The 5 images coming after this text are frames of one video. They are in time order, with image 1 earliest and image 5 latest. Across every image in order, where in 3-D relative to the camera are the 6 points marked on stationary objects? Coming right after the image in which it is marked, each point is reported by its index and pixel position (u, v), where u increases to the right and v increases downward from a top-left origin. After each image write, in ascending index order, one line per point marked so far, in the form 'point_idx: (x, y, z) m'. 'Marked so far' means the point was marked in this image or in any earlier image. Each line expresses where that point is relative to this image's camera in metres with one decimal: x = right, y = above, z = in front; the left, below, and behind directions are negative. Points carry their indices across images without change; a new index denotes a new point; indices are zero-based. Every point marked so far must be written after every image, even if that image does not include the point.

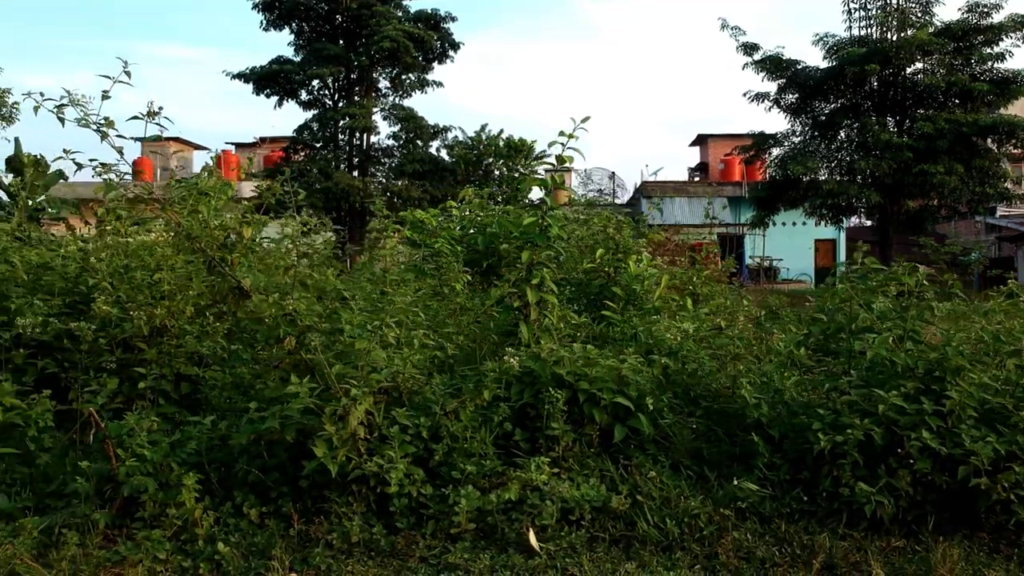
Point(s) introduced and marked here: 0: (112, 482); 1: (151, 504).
0: (-1.2, -0.6, +2.9) m
1: (-1.1, -0.6, +2.9) m
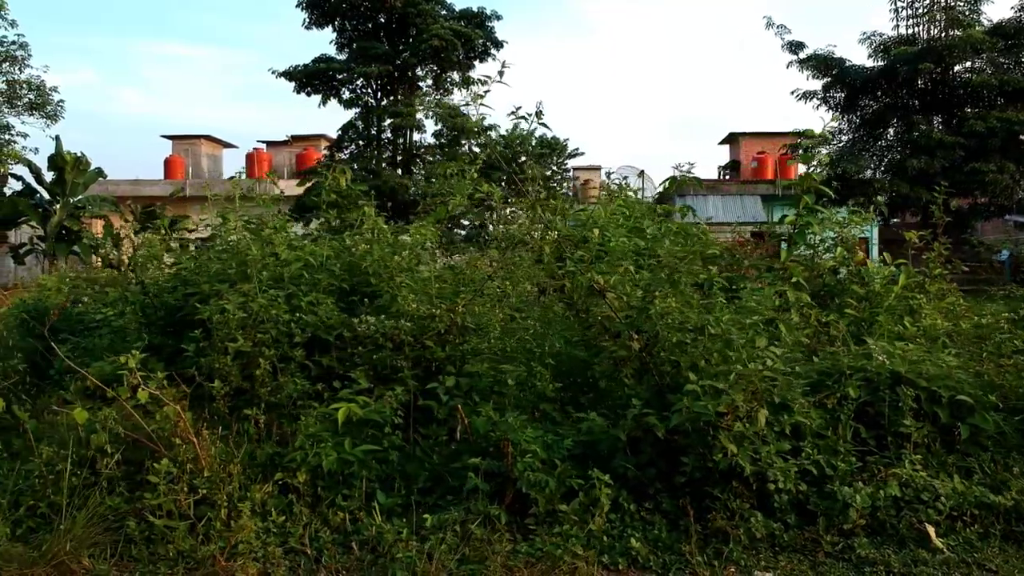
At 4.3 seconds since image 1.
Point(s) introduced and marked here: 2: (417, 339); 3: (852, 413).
0: (0.0, -0.6, +2.9) m
1: (+0.1, -0.6, +2.9) m
2: (-0.3, -0.2, +3.5) m
3: (+1.1, -0.4, +3.2) m
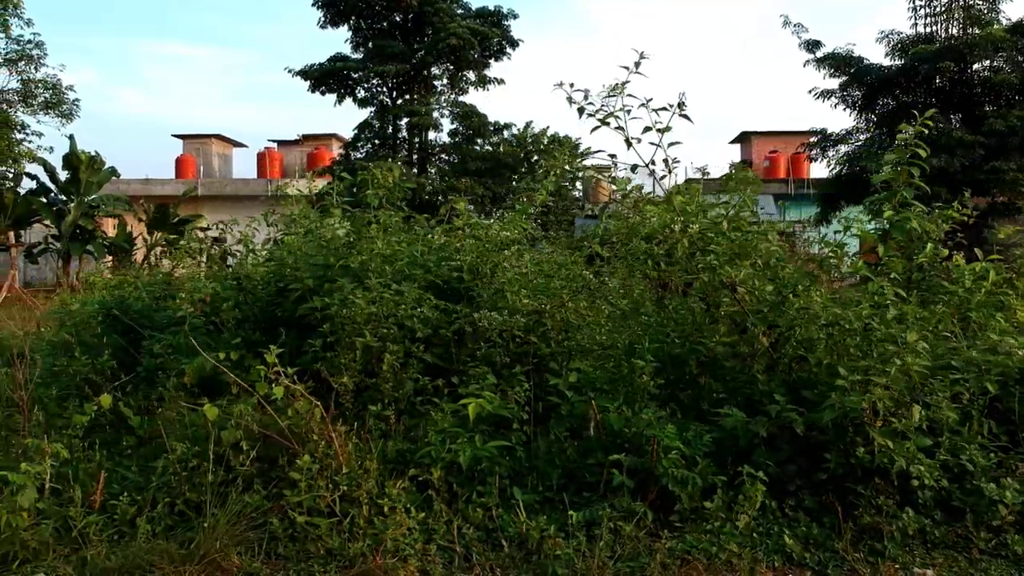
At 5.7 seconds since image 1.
0: (+0.4, -0.6, +2.9) m
1: (+0.5, -0.6, +2.8) m
2: (+0.1, -0.2, +3.5) m
3: (+1.5, -0.4, +3.2) m
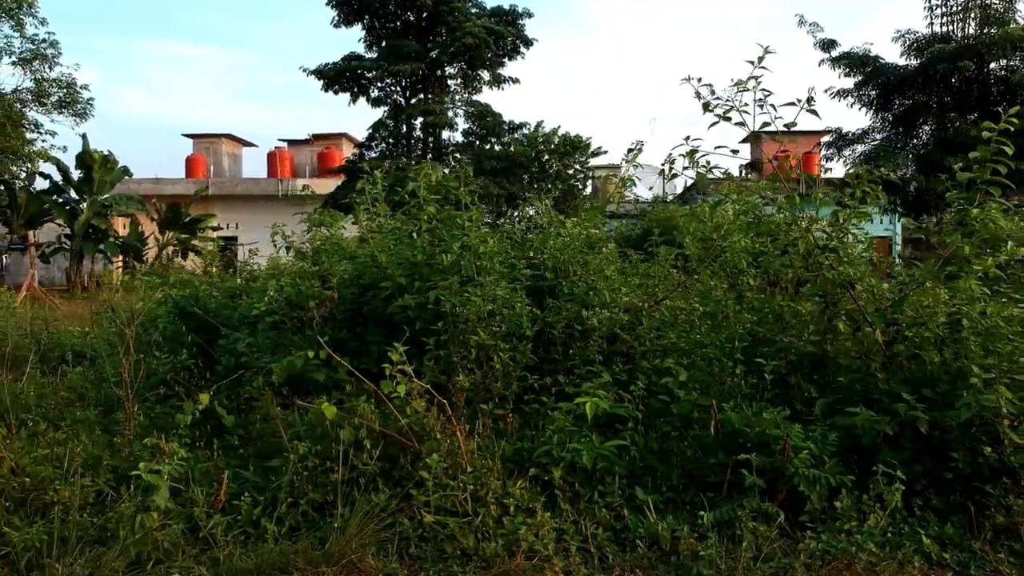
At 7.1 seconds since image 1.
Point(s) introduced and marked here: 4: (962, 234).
0: (+0.8, -0.5, +2.9) m
1: (+0.9, -0.6, +2.8) m
2: (+0.5, -0.2, +3.4) m
3: (+1.9, -0.4, +3.1) m
4: (+1.5, +0.2, +3.3) m
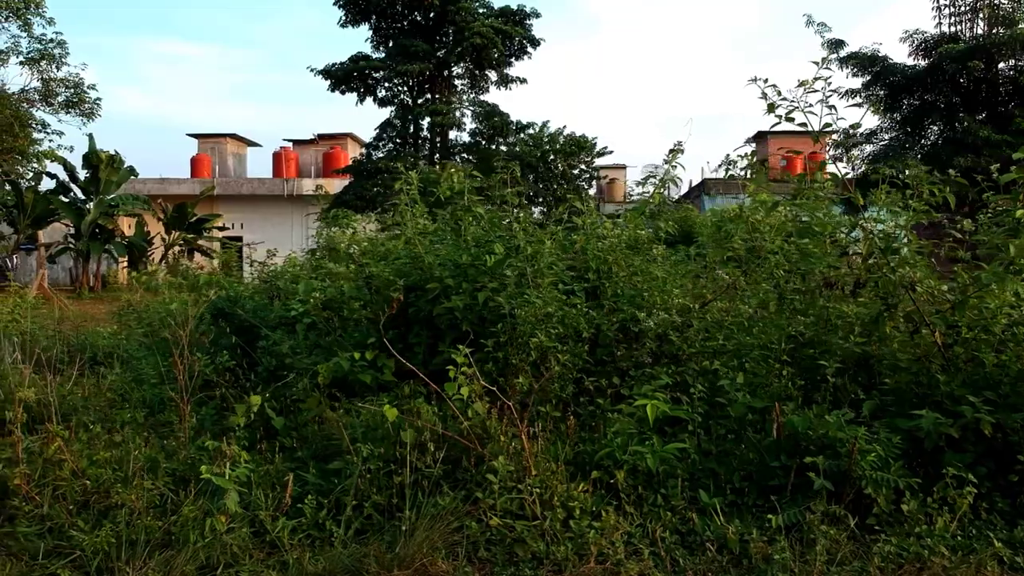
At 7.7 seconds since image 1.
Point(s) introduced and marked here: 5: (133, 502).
0: (+1.0, -0.6, +2.9) m
1: (+1.1, -0.6, +2.8) m
2: (+0.6, -0.2, +3.4) m
3: (+2.1, -0.4, +3.1) m
4: (+1.7, +0.2, +3.3) m
5: (-1.1, -0.6, +2.7) m
